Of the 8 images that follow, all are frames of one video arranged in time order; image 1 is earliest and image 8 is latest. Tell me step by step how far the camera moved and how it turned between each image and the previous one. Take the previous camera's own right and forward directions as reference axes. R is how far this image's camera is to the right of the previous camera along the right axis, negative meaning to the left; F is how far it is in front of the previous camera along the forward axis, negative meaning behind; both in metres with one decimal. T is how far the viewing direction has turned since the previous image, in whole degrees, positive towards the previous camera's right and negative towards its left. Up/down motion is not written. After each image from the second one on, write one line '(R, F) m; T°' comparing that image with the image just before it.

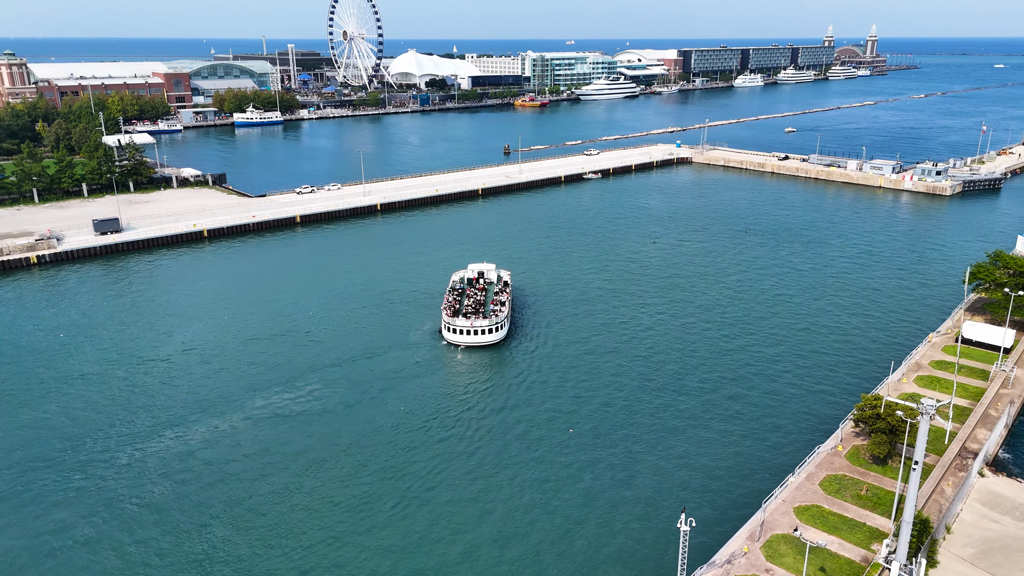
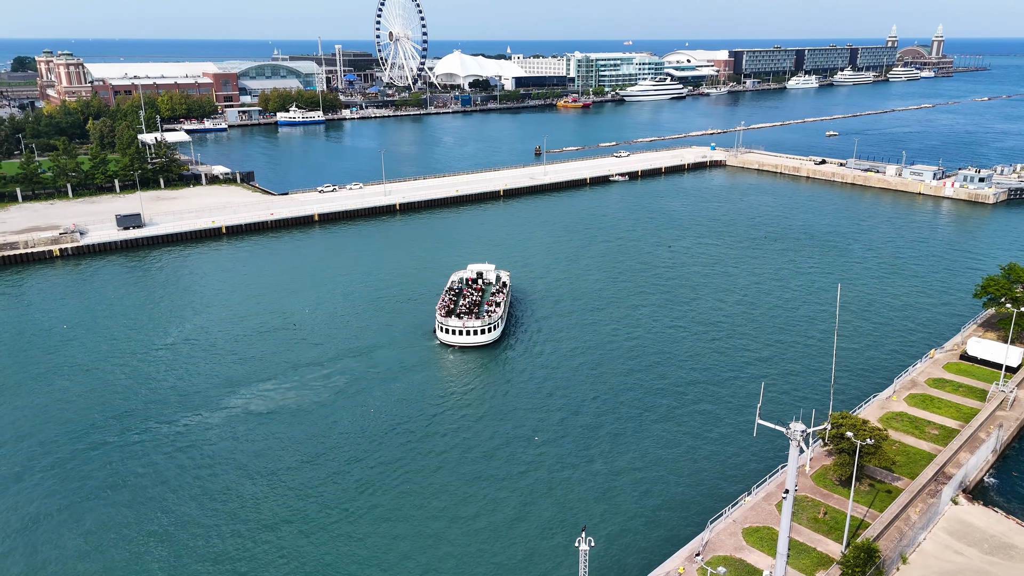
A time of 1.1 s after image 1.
(+3.6, +0.6) m; -4°
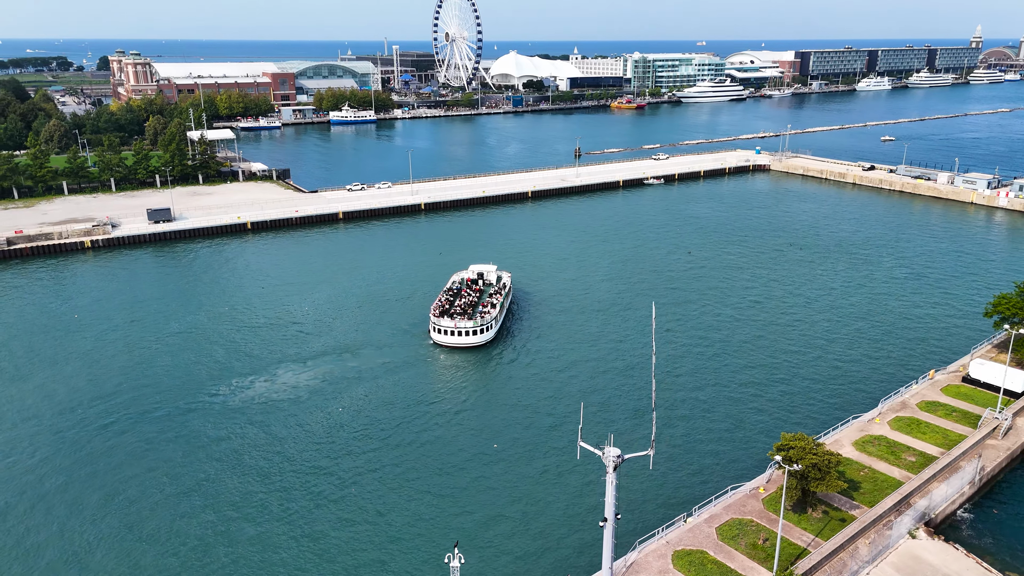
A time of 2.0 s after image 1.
(+4.3, +0.7) m; -5°
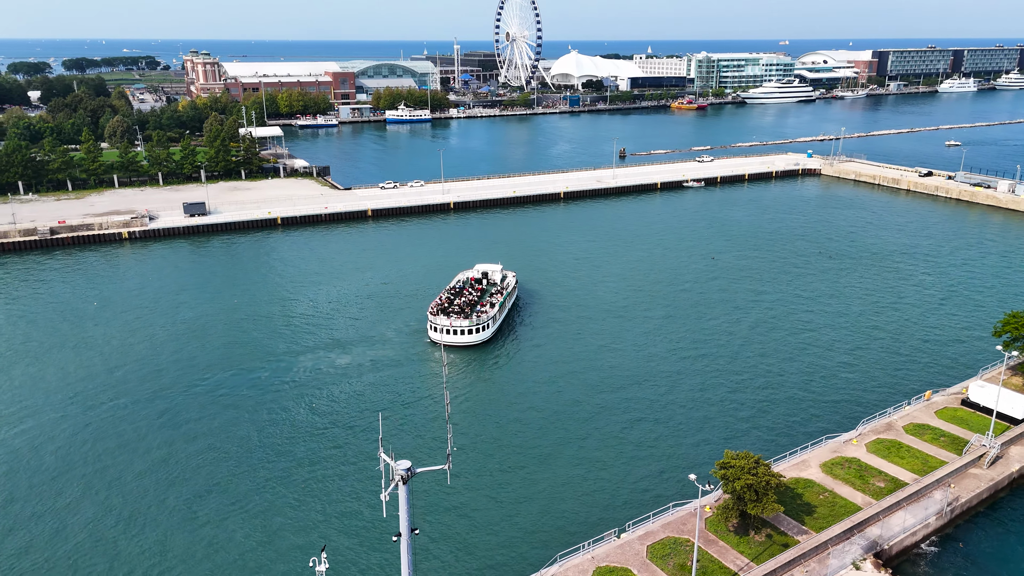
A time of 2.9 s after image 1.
(+4.3, +0.6) m; -5°
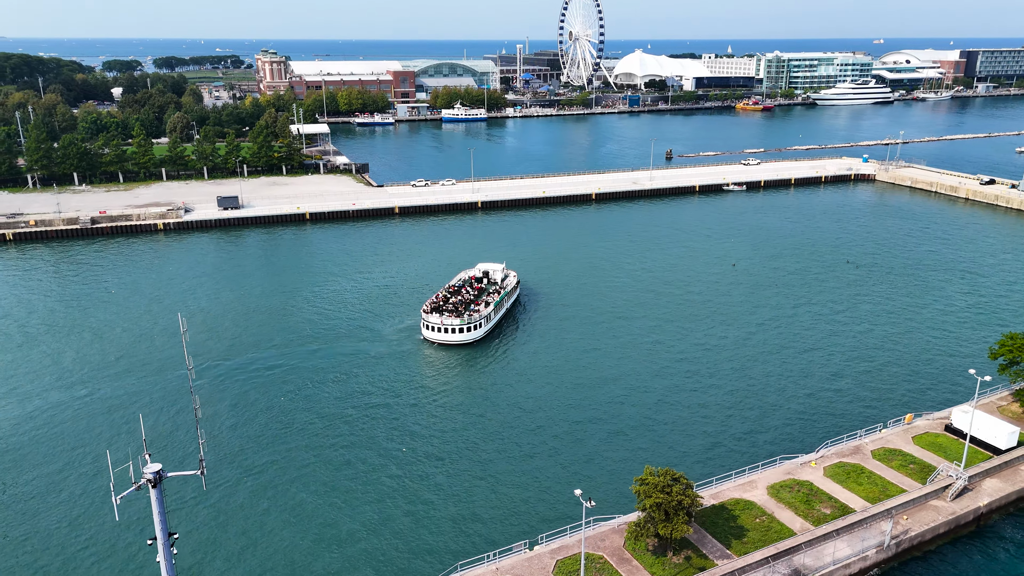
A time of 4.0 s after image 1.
(+4.9, +0.7) m; -6°
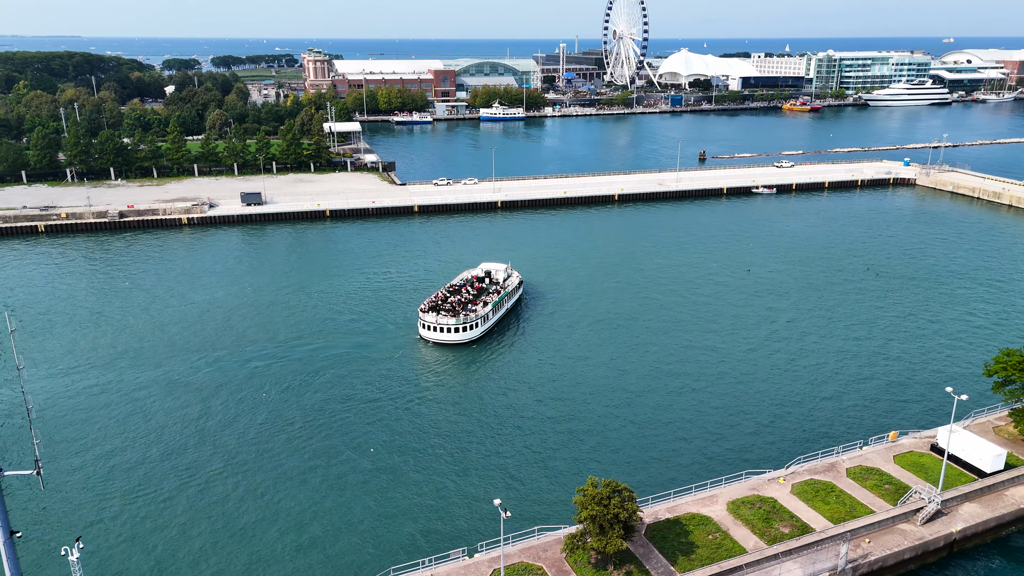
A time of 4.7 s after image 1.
(+3.2, +0.5) m; -4°
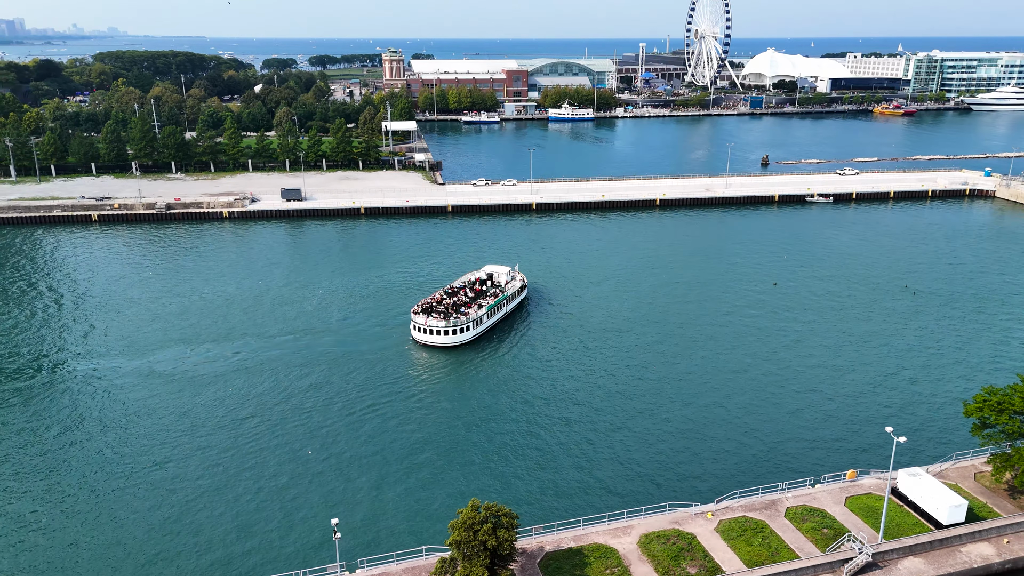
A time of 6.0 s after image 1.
(+5.8, +1.3) m; -7°
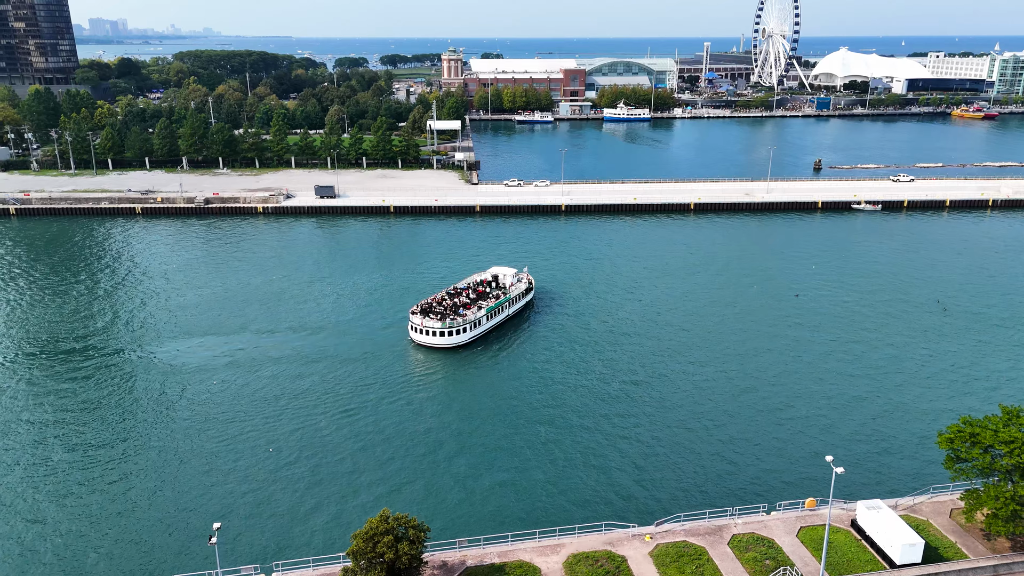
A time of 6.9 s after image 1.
(+4.2, +0.8) m; -5°
